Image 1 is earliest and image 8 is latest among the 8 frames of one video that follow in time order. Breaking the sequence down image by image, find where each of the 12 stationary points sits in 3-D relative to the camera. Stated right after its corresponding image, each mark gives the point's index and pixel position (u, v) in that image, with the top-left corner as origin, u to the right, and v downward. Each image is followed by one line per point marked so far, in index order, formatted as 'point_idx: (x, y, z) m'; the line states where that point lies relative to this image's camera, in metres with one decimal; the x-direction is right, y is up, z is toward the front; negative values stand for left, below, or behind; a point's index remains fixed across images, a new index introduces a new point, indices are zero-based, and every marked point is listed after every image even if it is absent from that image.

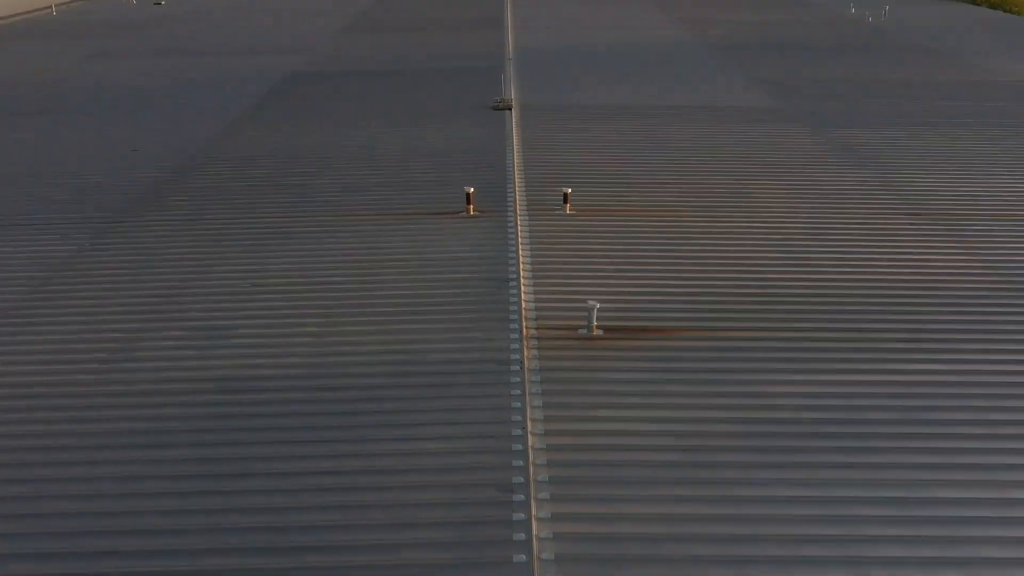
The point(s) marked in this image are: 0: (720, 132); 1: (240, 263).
0: (+2.2, +1.7, +9.0) m
1: (-2.0, +0.2, +5.9) m
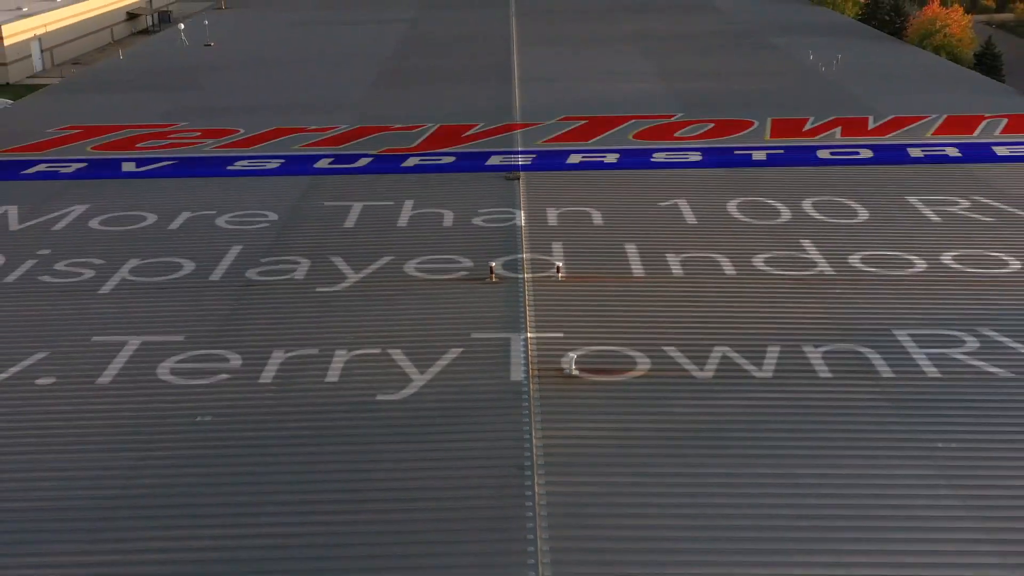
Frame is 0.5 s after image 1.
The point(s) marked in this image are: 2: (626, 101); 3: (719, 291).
0: (+2.3, +1.3, +11.9) m
1: (-1.9, -0.2, +8.8) m
2: (+2.2, +3.6, +17.8) m
3: (+1.7, -0.2, +8.7) m
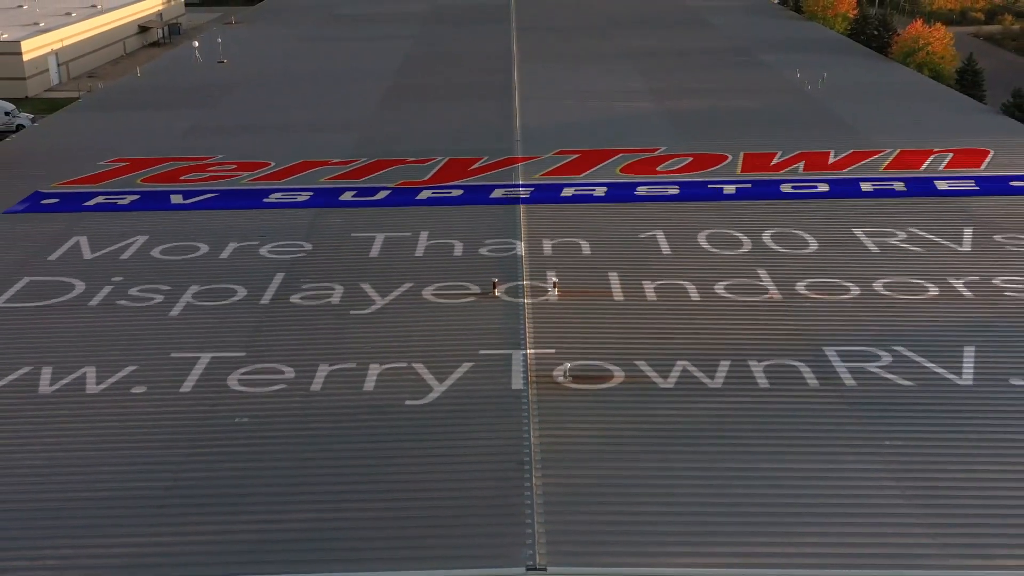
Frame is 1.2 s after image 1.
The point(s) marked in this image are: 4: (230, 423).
0: (+2.3, +1.1, +12.9) m
1: (-1.8, -0.4, +9.9) m
2: (+2.2, +3.4, +18.9) m
3: (+1.7, -0.4, +9.7) m
4: (-2.5, -1.2, +8.3) m
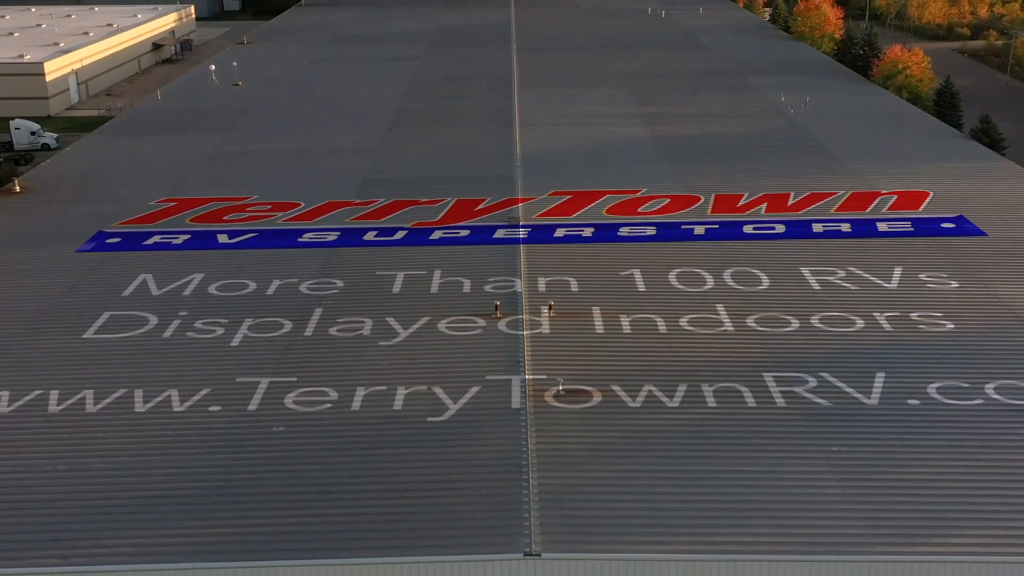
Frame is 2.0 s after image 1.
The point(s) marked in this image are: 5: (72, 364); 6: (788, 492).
0: (+2.4, +0.8, +14.3) m
1: (-1.8, -0.7, +11.2) m
2: (+2.2, +3.1, +20.2) m
3: (+1.7, -0.7, +11.1) m
4: (-2.5, -1.5, +9.6) m
5: (-5.1, -1.0, +11.0) m
6: (+2.6, -1.9, +8.6) m
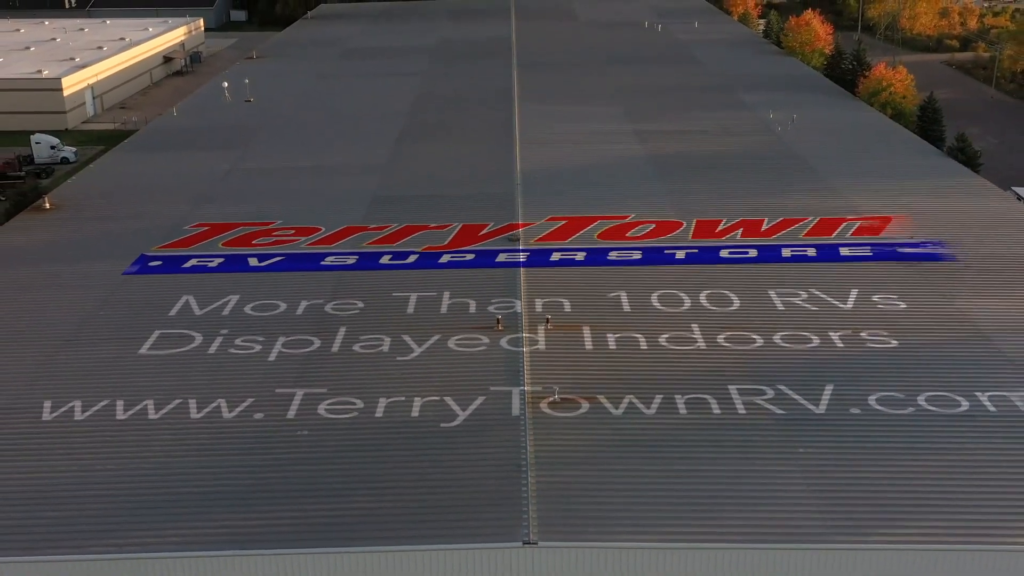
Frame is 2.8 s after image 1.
0: (+2.4, +0.6, +15.4) m
1: (-1.8, -0.9, +12.4) m
2: (+2.2, +2.9, +21.4) m
3: (+1.8, -0.9, +12.2) m
4: (-2.5, -1.7, +10.8) m
5: (-5.1, -1.2, +12.1) m
6: (+2.6, -2.1, +9.8) m
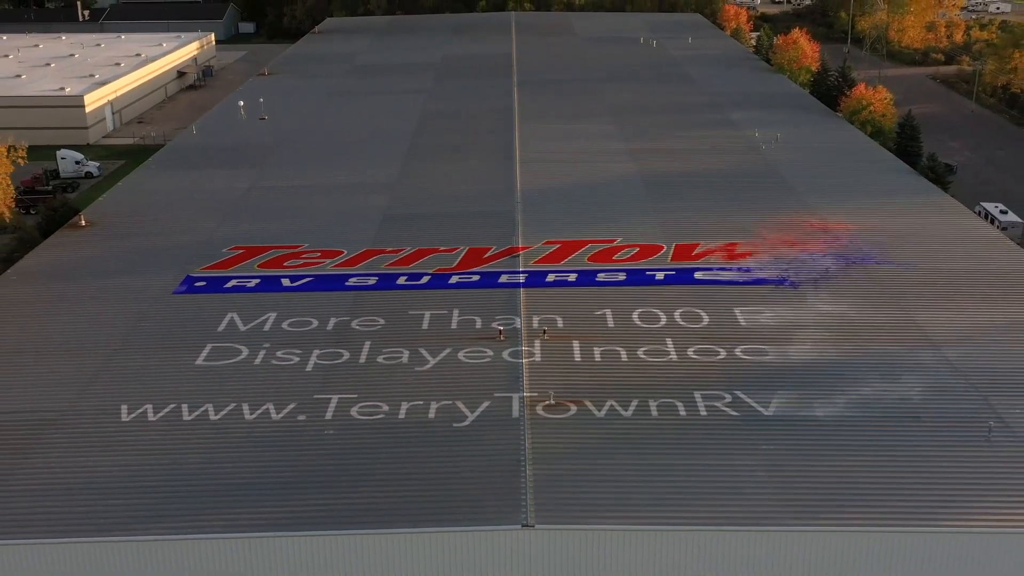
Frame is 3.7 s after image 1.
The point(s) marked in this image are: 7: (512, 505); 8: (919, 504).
0: (+2.4, +0.4, +17.0) m
1: (-1.8, -1.1, +13.9) m
2: (+2.2, +2.7, +23.0) m
3: (+1.8, -1.1, +13.8) m
4: (-2.5, -2.0, +12.3) m
5: (-5.1, -1.4, +13.7) m
6: (+2.6, -2.3, +11.3) m
7: (0.0, -2.6, +11.0) m
8: (+4.9, -2.6, +11.1) m
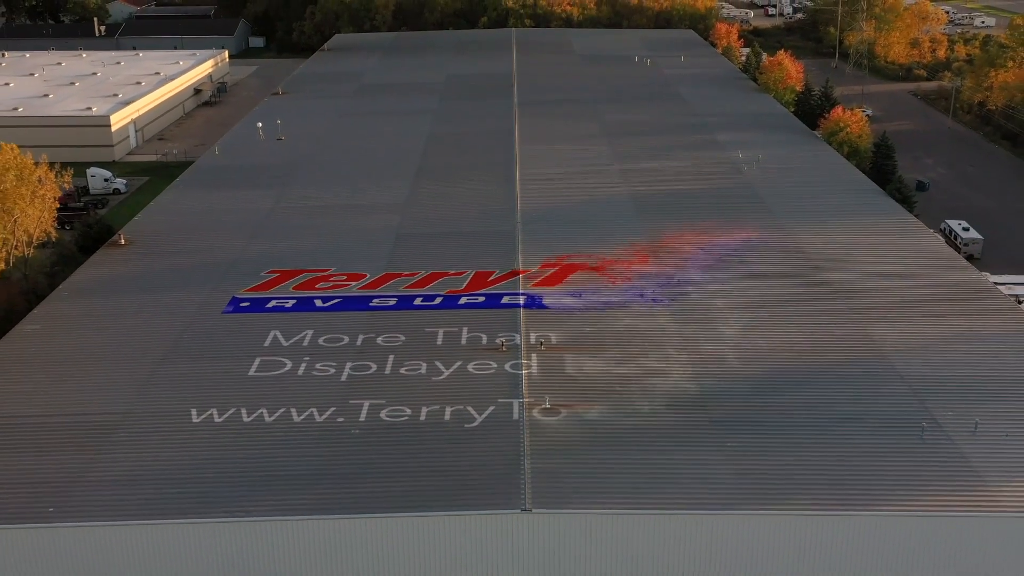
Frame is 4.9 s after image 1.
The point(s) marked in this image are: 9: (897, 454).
0: (+2.4, 0.0, +19.0) m
1: (-1.8, -1.4, +16.0) m
2: (+2.3, +2.3, +25.0) m
3: (+1.8, -1.4, +15.8) m
4: (-2.4, -2.3, +14.4) m
5: (-5.1, -1.7, +15.8) m
6: (+2.6, -2.6, +13.4) m
7: (0.0, -2.9, +13.0) m
8: (+4.9, -2.9, +13.2) m
9: (+5.8, -2.5, +14.0) m
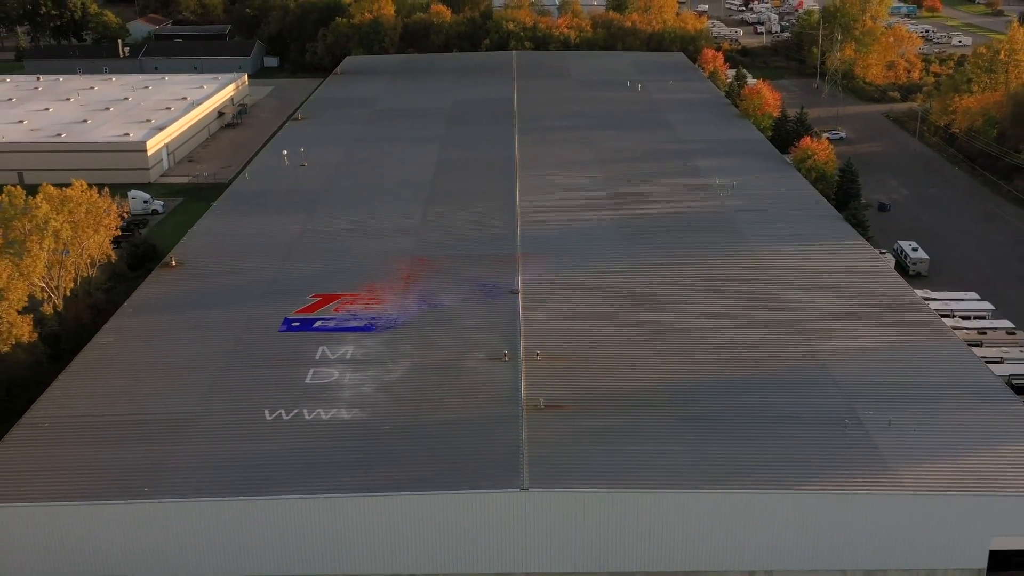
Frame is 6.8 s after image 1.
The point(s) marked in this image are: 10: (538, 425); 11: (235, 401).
0: (+2.4, -0.4, +22.4) m
1: (-1.8, -1.9, +19.4) m
2: (+2.3, +1.9, +28.4) m
3: (+1.8, -1.9, +19.2) m
4: (-2.4, -2.7, +17.8) m
5: (-5.1, -2.2, +19.2) m
6: (+2.6, -3.1, +16.8) m
7: (0.0, -3.3, +16.4) m
8: (+4.9, -3.3, +16.5) m
9: (+5.8, -2.9, +17.3) m
10: (+0.5, -2.6, +17.8) m
11: (-5.7, -2.3, +19.0) m
